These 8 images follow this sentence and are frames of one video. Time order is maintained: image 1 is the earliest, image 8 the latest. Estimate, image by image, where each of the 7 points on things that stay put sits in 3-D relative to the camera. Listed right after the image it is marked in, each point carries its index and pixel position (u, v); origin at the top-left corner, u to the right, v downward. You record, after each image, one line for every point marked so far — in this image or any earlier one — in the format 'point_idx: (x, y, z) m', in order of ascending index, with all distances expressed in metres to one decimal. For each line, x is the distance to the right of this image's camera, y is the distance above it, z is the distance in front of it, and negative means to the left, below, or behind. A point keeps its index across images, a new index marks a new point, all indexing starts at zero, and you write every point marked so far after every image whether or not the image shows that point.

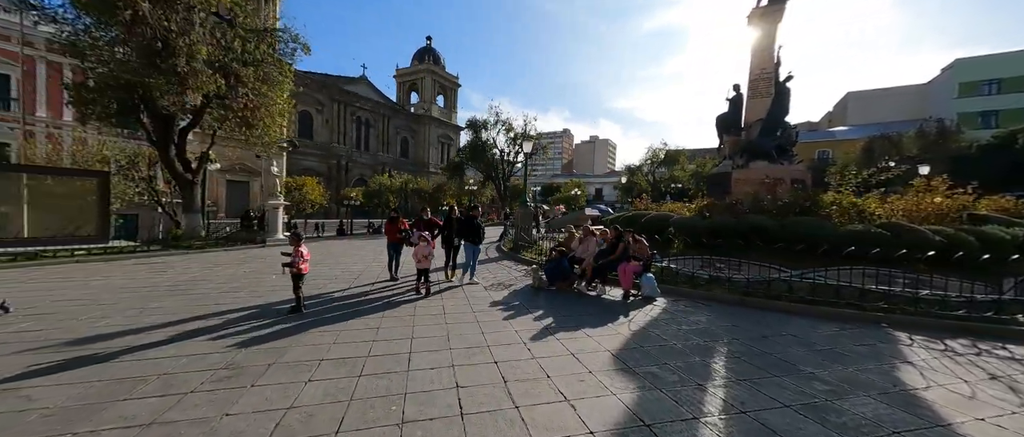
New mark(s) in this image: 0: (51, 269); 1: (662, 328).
0: (-10.5, -1.1, +8.5) m
1: (+1.3, -1.0, +3.3) m
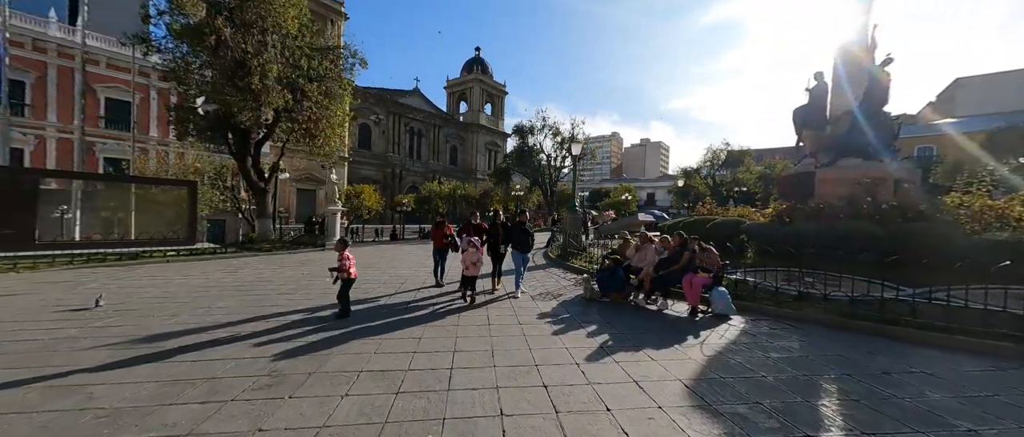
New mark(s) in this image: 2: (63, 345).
0: (-9.3, -1.2, +9.4) m
1: (+1.7, -1.0, +2.7) m
2: (-4.6, -1.3, +3.7) m
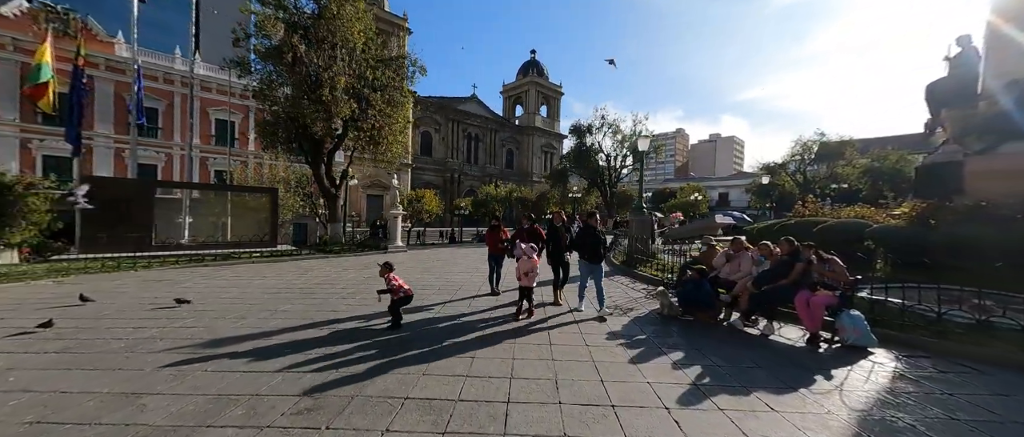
0: (-7.8, -1.4, +10.2) m
1: (+2.1, -1.0, +2.0) m
2: (-4.0, -1.4, +3.9) m
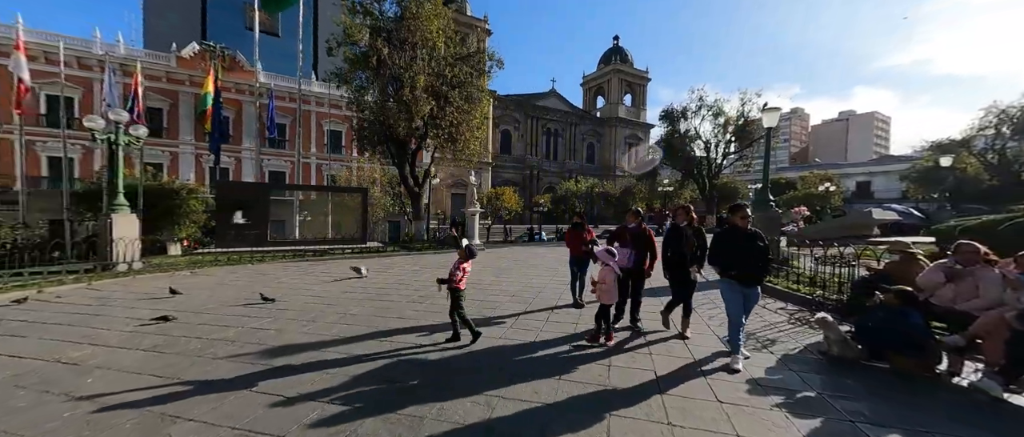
0: (-5.5, -1.3, +10.8) m
1: (+2.4, -1.0, +0.6) m
2: (-3.1, -1.4, +3.8) m
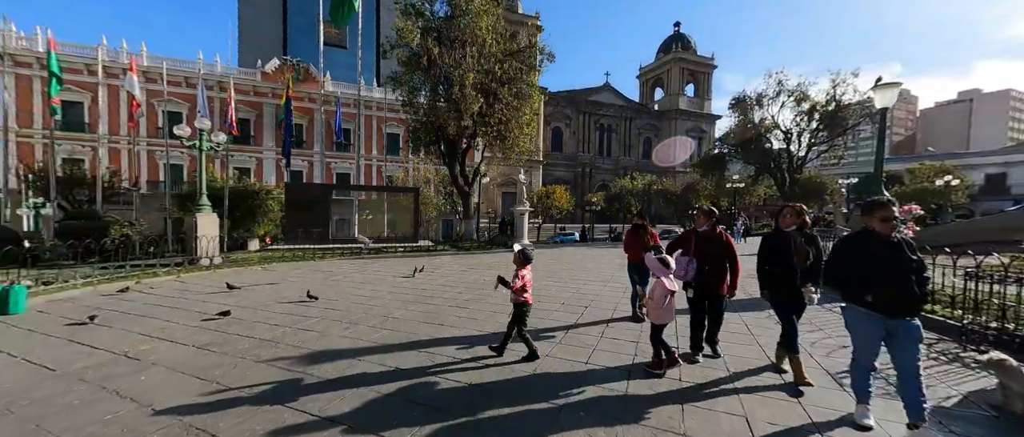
0: (-4.0, -1.3, +11.0) m
1: (+2.4, -1.0, -0.2) m
2: (-2.6, -1.4, +3.8) m
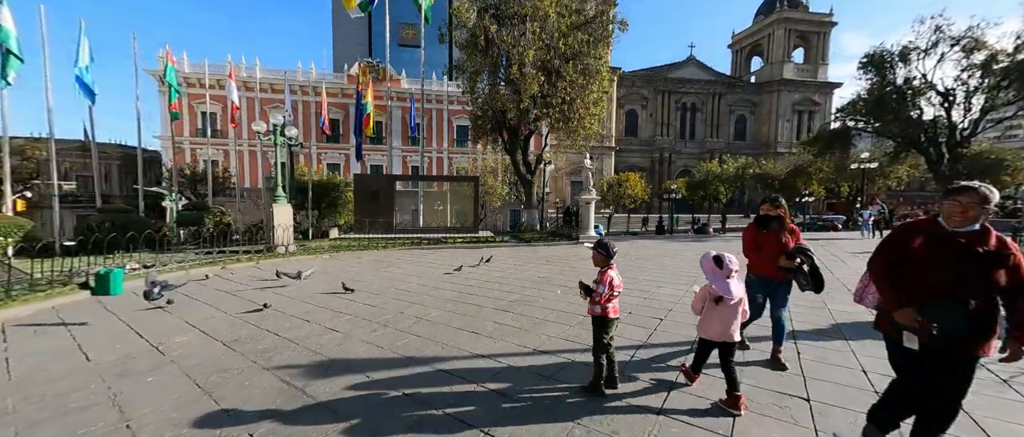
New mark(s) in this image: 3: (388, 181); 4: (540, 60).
0: (-2.2, -1.0, +10.8) m
1: (+1.9, -1.0, -1.4) m
2: (-2.2, -1.3, +3.4) m
3: (-4.5, +1.4, +13.3) m
4: (+1.0, +5.5, +12.9) m
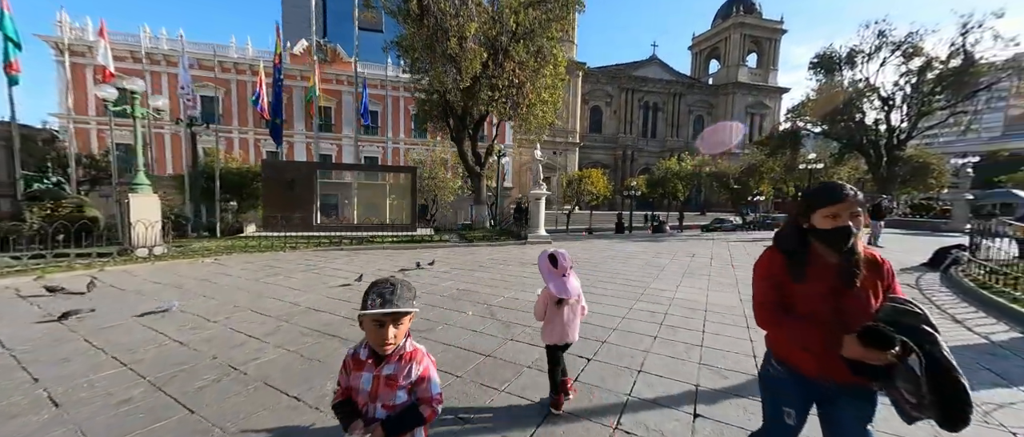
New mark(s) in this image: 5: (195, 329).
0: (-3.9, -0.9, +9.2) m
1: (+1.3, -1.2, -2.6) m
2: (-3.3, -1.3, +1.8) m
3: (-6.4, +1.5, +11.5) m
4: (-0.8, +5.6, +11.4) m
5: (-3.2, -1.1, +3.8) m
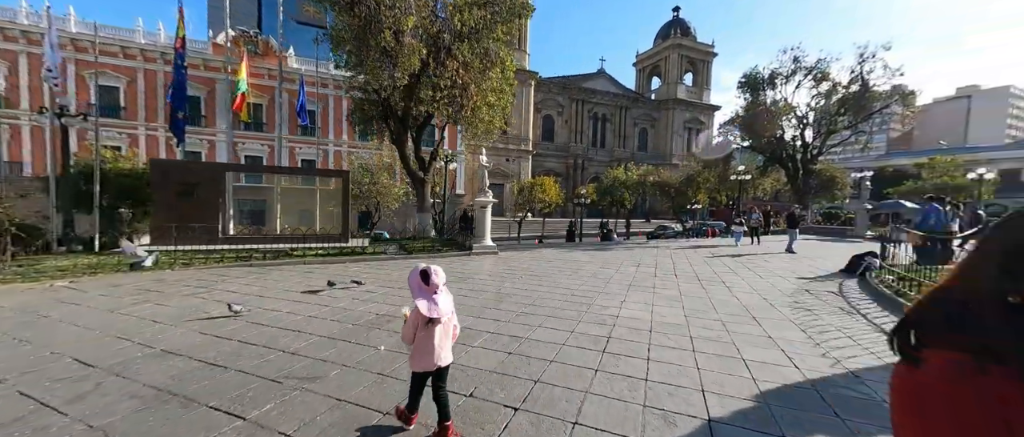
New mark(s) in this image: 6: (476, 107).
0: (-5.2, -1.1, +7.9) m
1: (+1.4, -1.2, -3.2) m
2: (-3.7, -1.4, +0.7) m
3: (-8.0, +1.3, +9.9) m
4: (-2.5, +5.3, +10.7) m
5: (-3.9, -1.3, +2.6) m
6: (-1.2, +3.6, +11.9) m
